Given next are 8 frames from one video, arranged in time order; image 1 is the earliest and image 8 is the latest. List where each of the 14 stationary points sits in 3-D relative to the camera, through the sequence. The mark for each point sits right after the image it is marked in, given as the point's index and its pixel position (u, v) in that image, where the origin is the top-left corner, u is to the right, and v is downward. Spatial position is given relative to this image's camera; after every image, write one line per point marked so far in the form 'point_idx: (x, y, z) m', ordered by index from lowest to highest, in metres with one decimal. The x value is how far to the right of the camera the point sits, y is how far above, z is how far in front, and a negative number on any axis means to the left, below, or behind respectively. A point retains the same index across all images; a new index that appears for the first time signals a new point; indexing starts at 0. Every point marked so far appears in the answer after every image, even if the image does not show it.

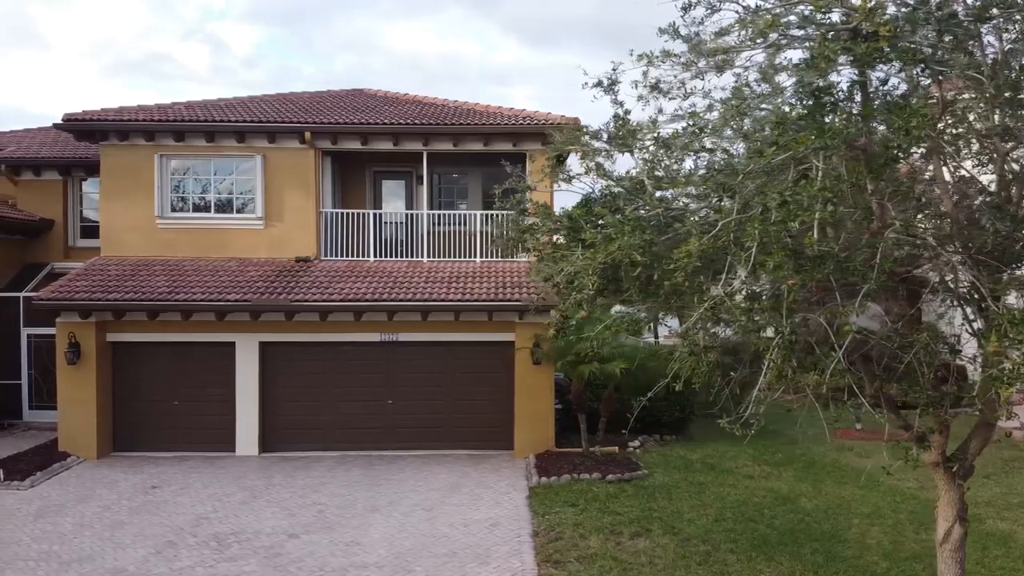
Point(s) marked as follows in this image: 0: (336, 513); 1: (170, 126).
0: (-2.6, -3.4, +10.4) m
1: (-6.6, +3.1, +13.5) m
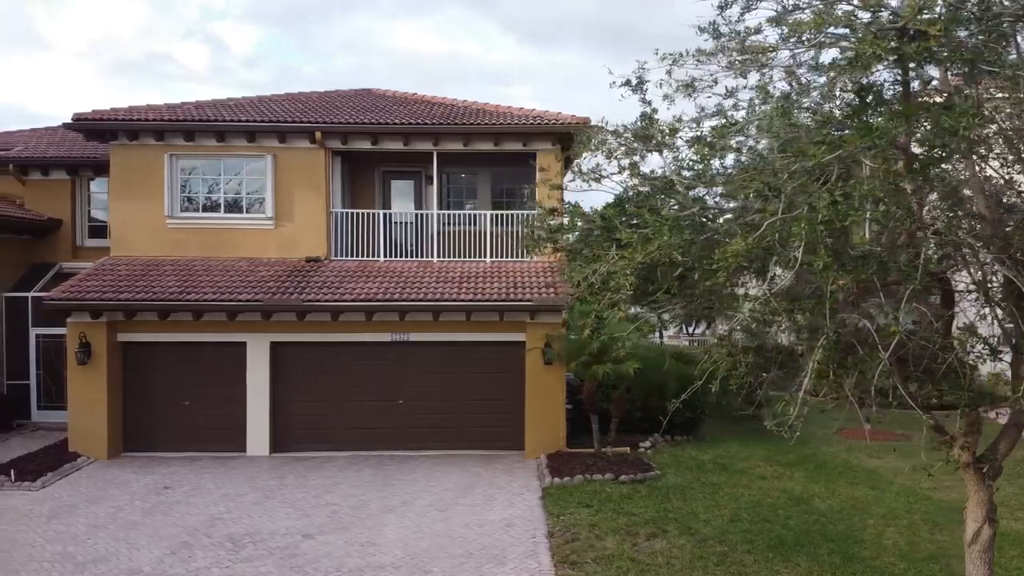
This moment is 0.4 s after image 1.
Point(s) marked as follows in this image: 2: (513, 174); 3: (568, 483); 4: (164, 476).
0: (-2.4, -3.4, +10.4) m
1: (-6.4, +3.1, +13.5) m
2: (0.0, +2.6, +16.0) m
3: (+0.9, -3.2, +11.3) m
4: (-6.0, -3.2, +12.0) m
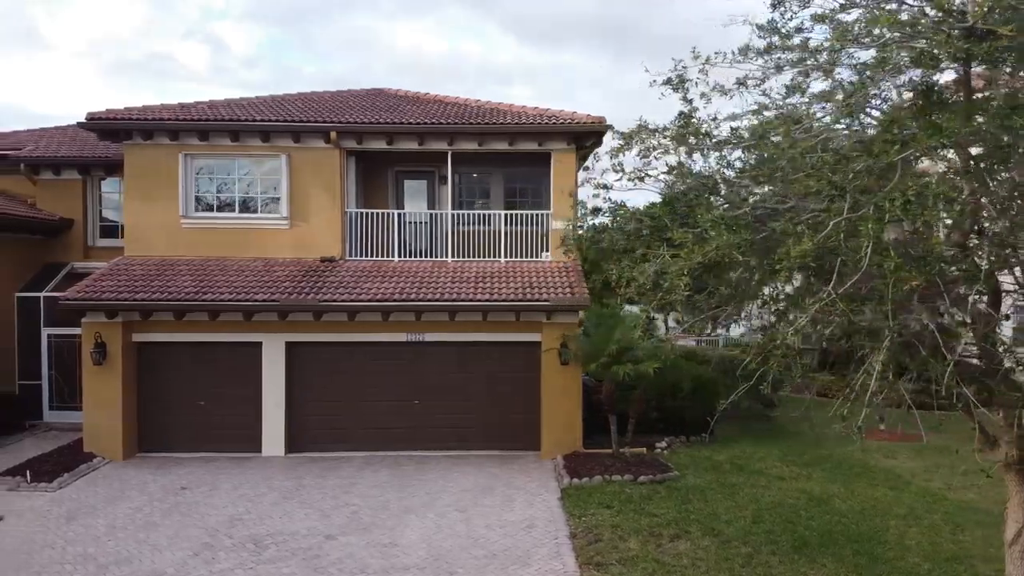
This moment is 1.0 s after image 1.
0: (-2.1, -3.4, +10.4) m
1: (-6.1, +3.1, +13.5) m
2: (+0.3, +2.6, +16.0) m
3: (+1.2, -3.2, +11.2) m
4: (-5.7, -3.2, +12.0) m
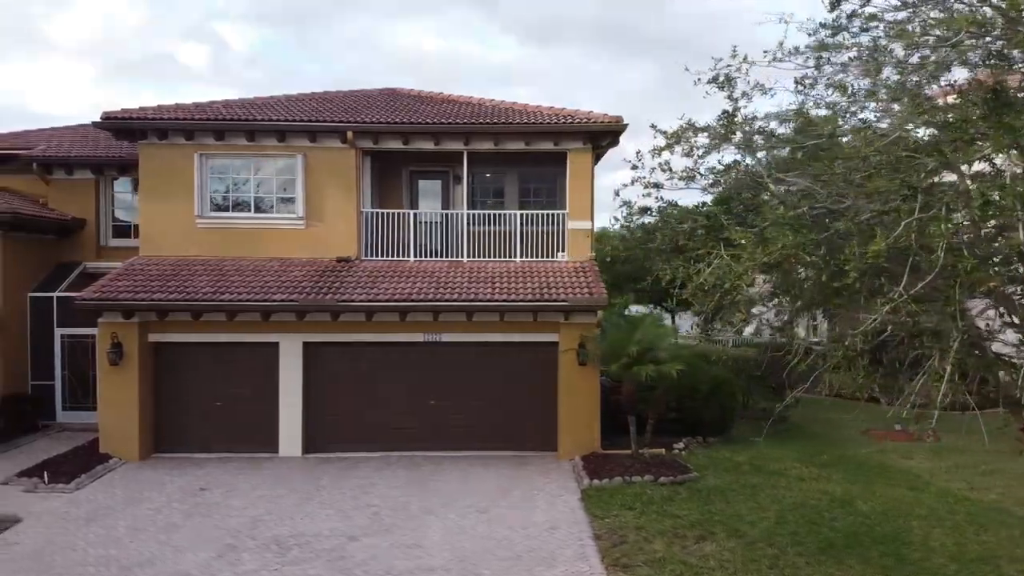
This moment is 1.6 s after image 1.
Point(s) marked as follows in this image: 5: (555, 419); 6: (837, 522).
0: (-1.8, -3.4, +10.3) m
1: (-5.8, +3.1, +13.4) m
2: (+0.6, +2.6, +15.9) m
3: (+1.5, -3.2, +11.2) m
4: (-5.4, -3.2, +11.9) m
5: (+0.8, -2.5, +13.3) m
6: (+4.7, -3.4, +10.2) m
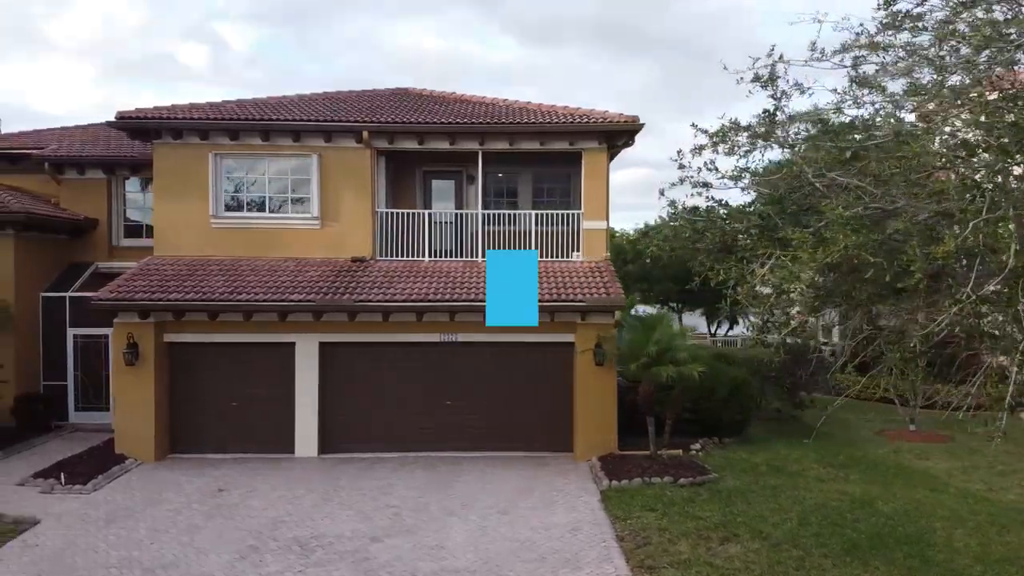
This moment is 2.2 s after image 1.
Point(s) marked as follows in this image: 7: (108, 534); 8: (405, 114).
0: (-1.5, -3.4, +10.3) m
1: (-5.5, +3.1, +13.4) m
2: (+0.9, +2.6, +15.9) m
3: (+1.8, -3.2, +11.2) m
4: (-5.0, -3.2, +11.9) m
5: (+1.1, -2.5, +13.3) m
6: (+5.0, -3.4, +10.1) m
7: (-5.6, -3.4, +9.7) m
8: (-2.2, +3.6, +14.3) m
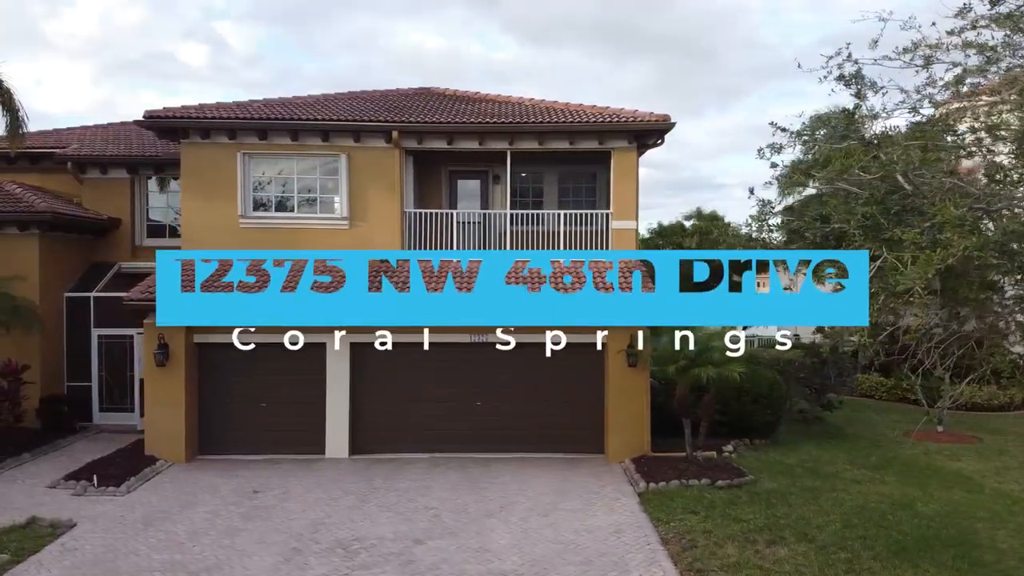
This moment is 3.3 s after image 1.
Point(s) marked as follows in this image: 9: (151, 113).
0: (-0.9, -3.4, +10.2) m
1: (-4.9, +3.1, +13.3) m
2: (+1.5, +2.6, +15.8) m
3: (+2.4, -3.2, +11.1) m
4: (-4.5, -3.2, +11.8) m
5: (+1.7, -2.5, +13.2) m
6: (+5.6, -3.4, +10.1) m
7: (-5.0, -3.4, +9.6) m
8: (-1.6, +3.5, +14.2) m
9: (-6.8, +3.3, +13.1) m
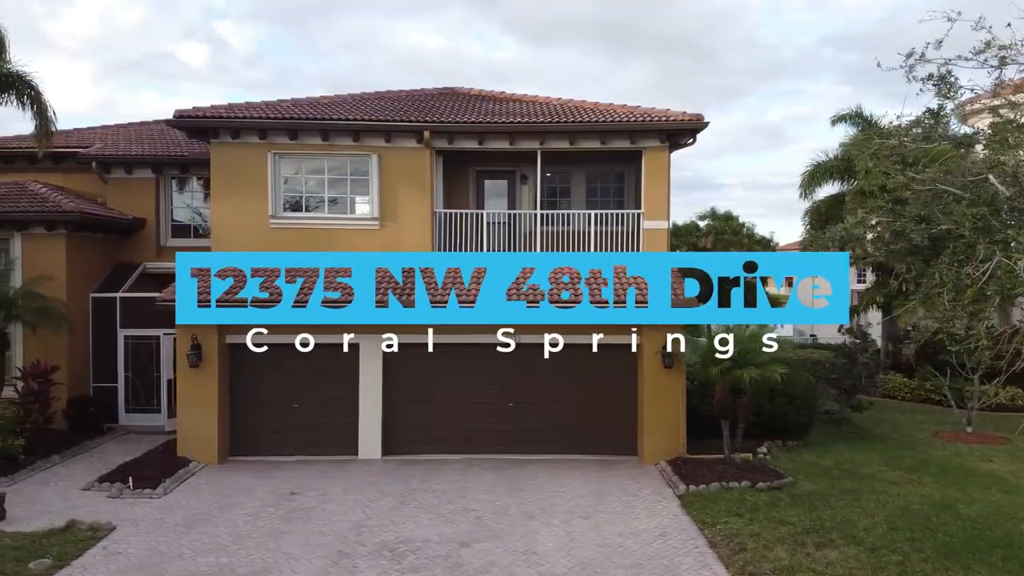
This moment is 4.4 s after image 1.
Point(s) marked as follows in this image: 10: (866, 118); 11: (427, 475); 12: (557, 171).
0: (-0.3, -3.4, +10.1) m
1: (-4.3, +3.1, +13.2) m
2: (+2.1, +2.6, +15.7) m
3: (+3.1, -3.2, +11.0) m
4: (-3.8, -3.2, +11.7) m
5: (+2.3, -2.5, +13.2) m
6: (+6.3, -3.4, +10.0) m
7: (-4.4, -3.4, +9.5) m
8: (-1.0, +3.5, +14.1) m
9: (-6.2, +3.3, +13.0) m
10: (+9.9, +4.7, +19.5) m
11: (-1.5, -3.2, +12.1) m
12: (+1.0, +2.6, +15.8) m
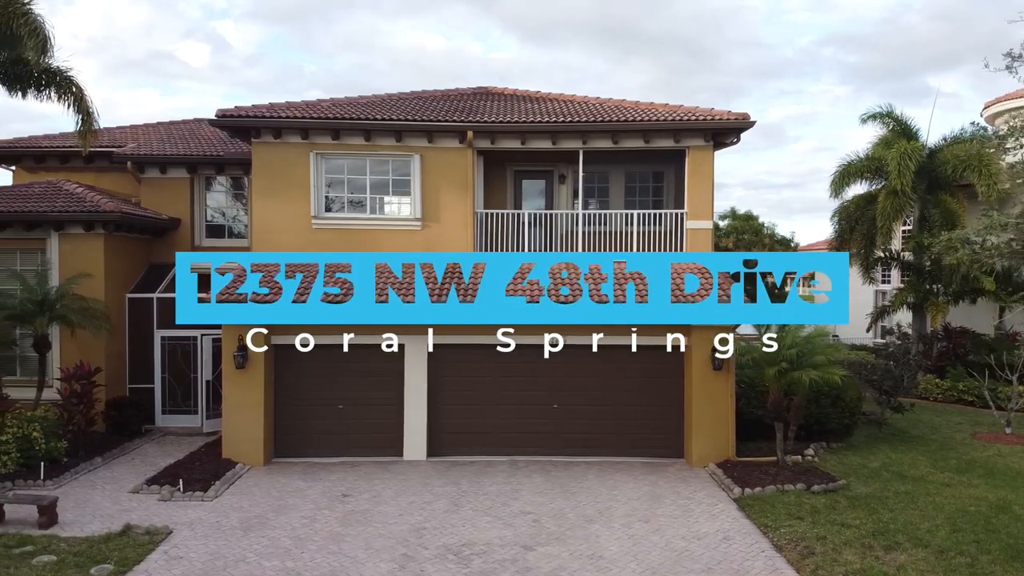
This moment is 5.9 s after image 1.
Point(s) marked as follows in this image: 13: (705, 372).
0: (+0.6, -3.4, +10.1) m
1: (-3.4, +3.1, +13.2) m
2: (+3.0, +2.6, +15.7) m
3: (+3.9, -3.2, +11.0) m
4: (-3.0, -3.3, +11.7) m
5: (+3.2, -2.5, +13.1) m
6: (+7.1, -3.5, +9.9) m
7: (-3.5, -3.5, +9.5) m
8: (-0.1, +3.5, +14.1) m
9: (-5.3, +3.3, +12.9) m
10: (+10.7, +4.7, +19.5) m
11: (-0.6, -3.3, +12.0) m
12: (+1.9, +2.6, +15.7) m
13: (+3.5, -1.5, +12.6) m
